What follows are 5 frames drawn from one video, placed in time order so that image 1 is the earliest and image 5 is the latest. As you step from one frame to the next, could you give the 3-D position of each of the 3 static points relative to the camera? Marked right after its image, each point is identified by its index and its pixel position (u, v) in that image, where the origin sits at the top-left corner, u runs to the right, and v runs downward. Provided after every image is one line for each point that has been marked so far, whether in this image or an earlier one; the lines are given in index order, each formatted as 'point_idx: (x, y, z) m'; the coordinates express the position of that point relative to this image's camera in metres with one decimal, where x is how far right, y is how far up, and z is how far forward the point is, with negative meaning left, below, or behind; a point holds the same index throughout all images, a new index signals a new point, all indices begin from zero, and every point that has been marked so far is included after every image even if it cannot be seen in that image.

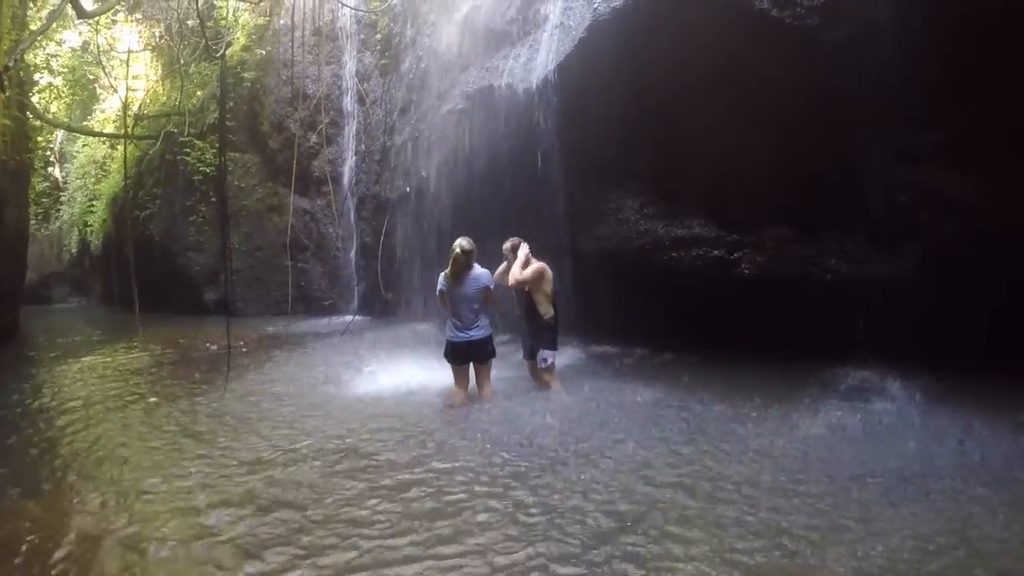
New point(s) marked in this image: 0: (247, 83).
0: (-4.4, +3.4, +12.1) m
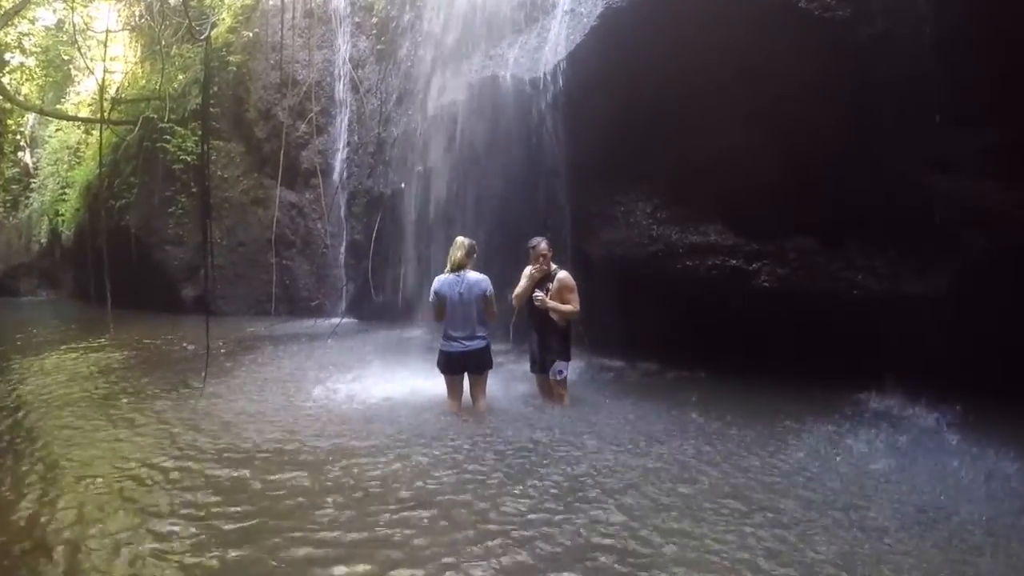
0: (-4.4, +3.5, +11.5) m
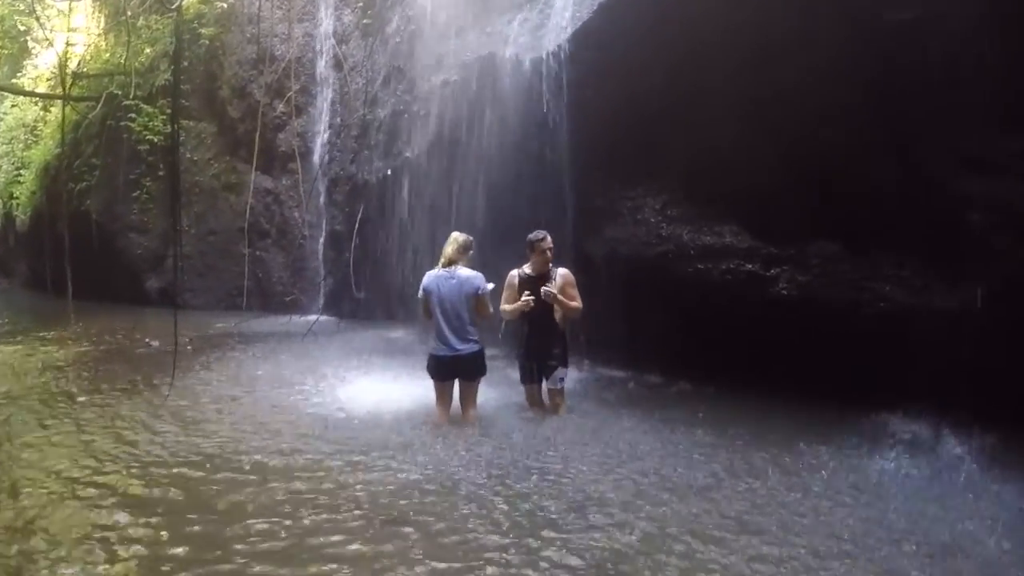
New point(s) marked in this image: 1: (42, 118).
0: (-4.5, +3.6, +10.8) m
1: (-8.0, +2.9, +12.7) m
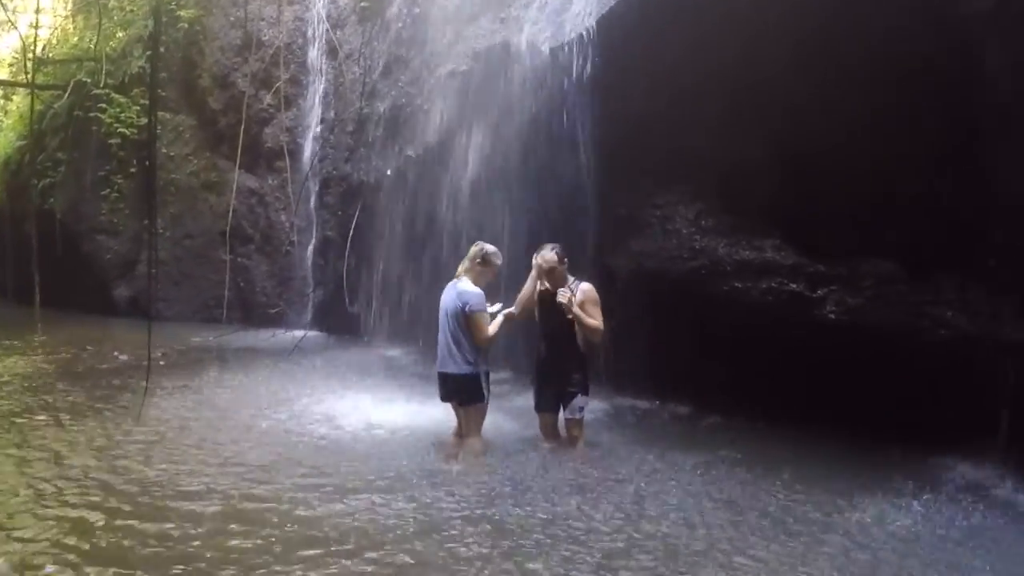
0: (-4.4, +3.5, +10.1) m
1: (-8.0, +2.8, +11.9) m
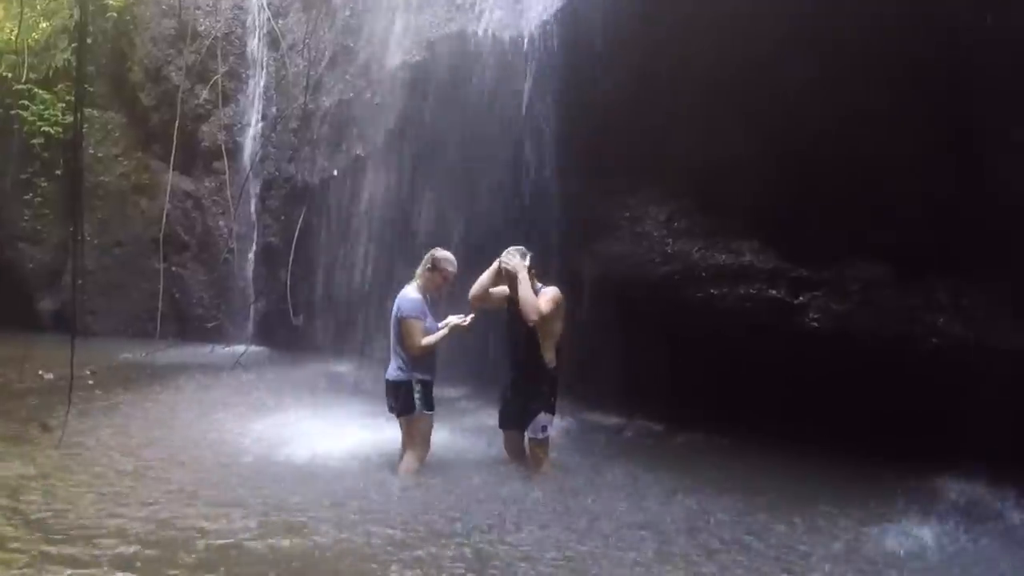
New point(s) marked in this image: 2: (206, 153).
0: (-4.9, +3.3, +9.5) m
1: (-8.6, +2.6, +11.1) m
2: (-3.8, +1.6, +9.5) m
